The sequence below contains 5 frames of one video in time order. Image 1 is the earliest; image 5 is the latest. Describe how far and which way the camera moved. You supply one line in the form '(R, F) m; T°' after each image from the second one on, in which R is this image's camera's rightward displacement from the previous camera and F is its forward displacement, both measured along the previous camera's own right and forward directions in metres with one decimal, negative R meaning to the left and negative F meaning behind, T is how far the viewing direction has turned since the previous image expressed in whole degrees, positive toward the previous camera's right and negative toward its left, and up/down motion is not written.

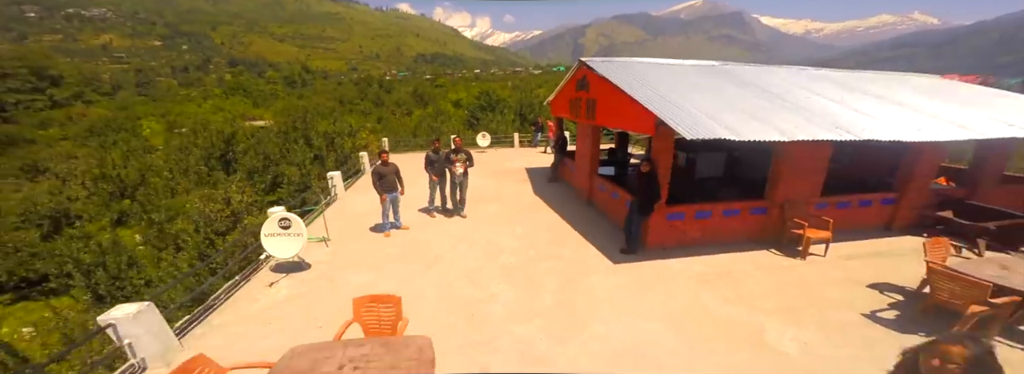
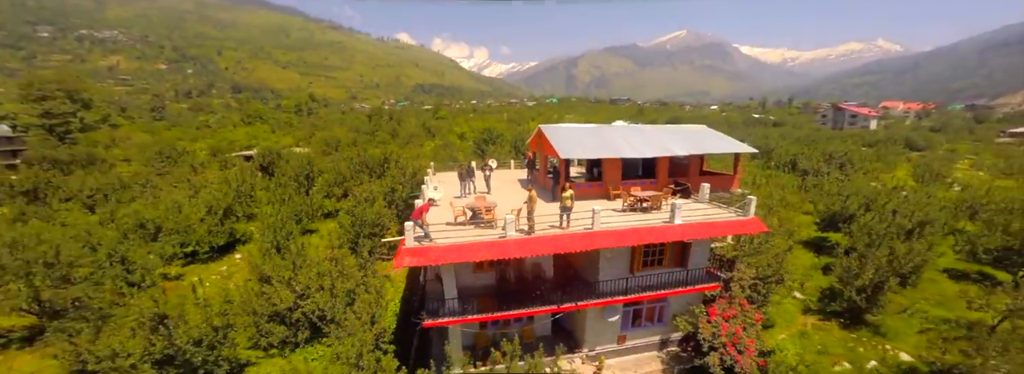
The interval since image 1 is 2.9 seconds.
(-0.2, -8.6) m; +1°
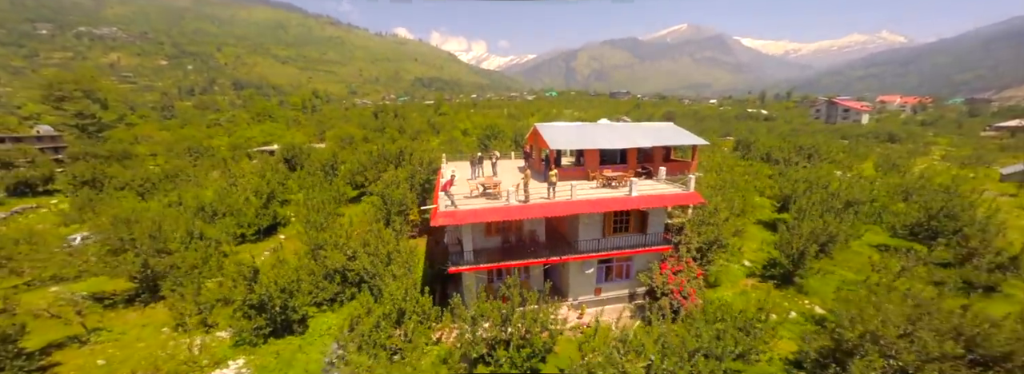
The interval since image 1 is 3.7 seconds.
(0.0, -3.7) m; 0°
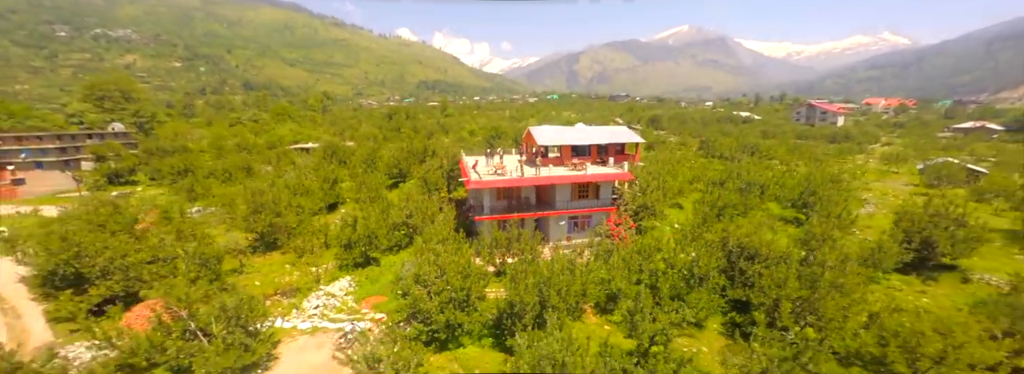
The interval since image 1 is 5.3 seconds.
(-0.1, -8.9) m; 0°
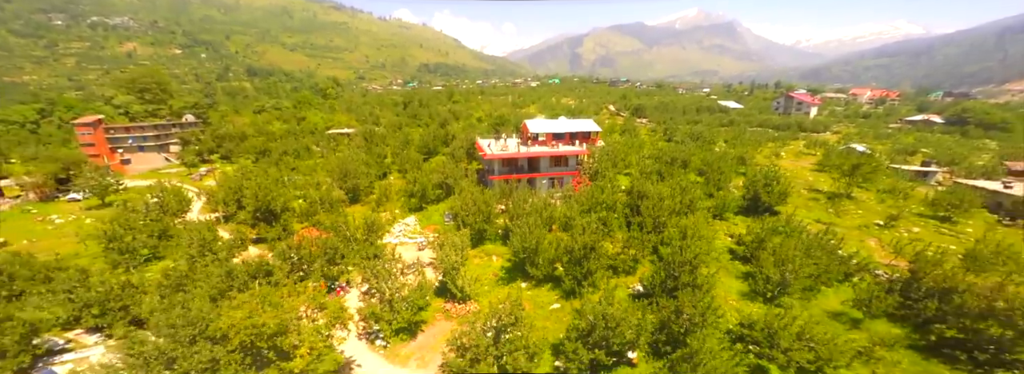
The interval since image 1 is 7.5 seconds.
(0.0, -13.5) m; 0°
